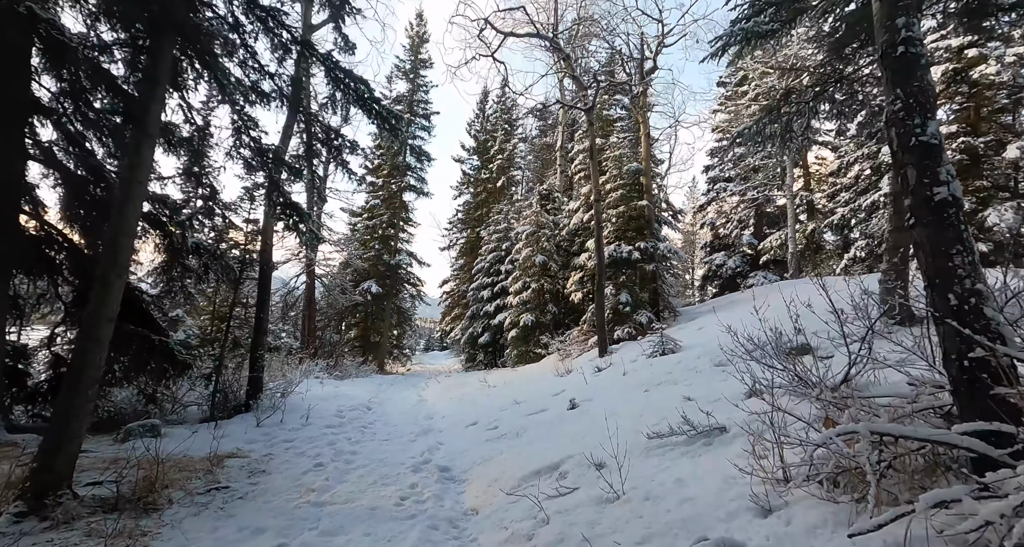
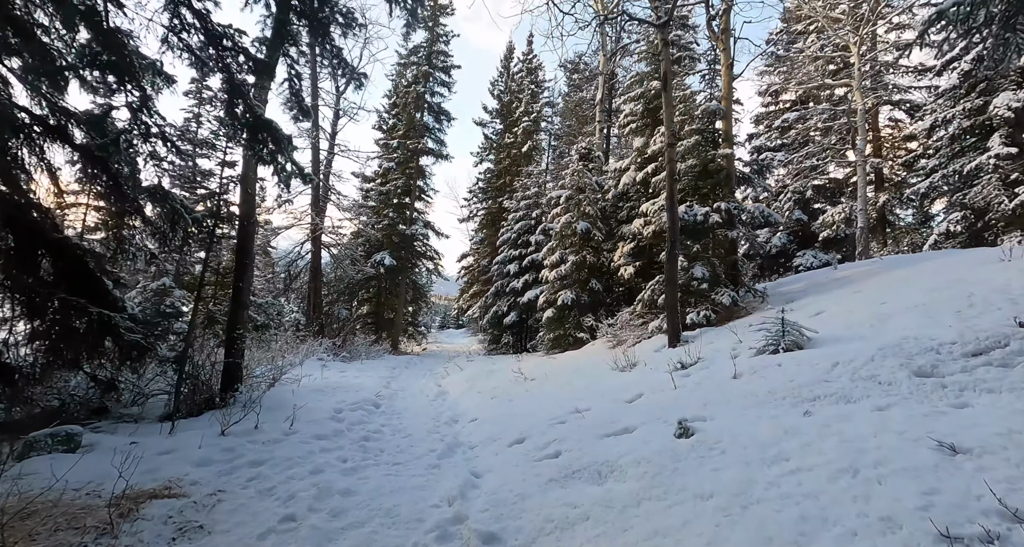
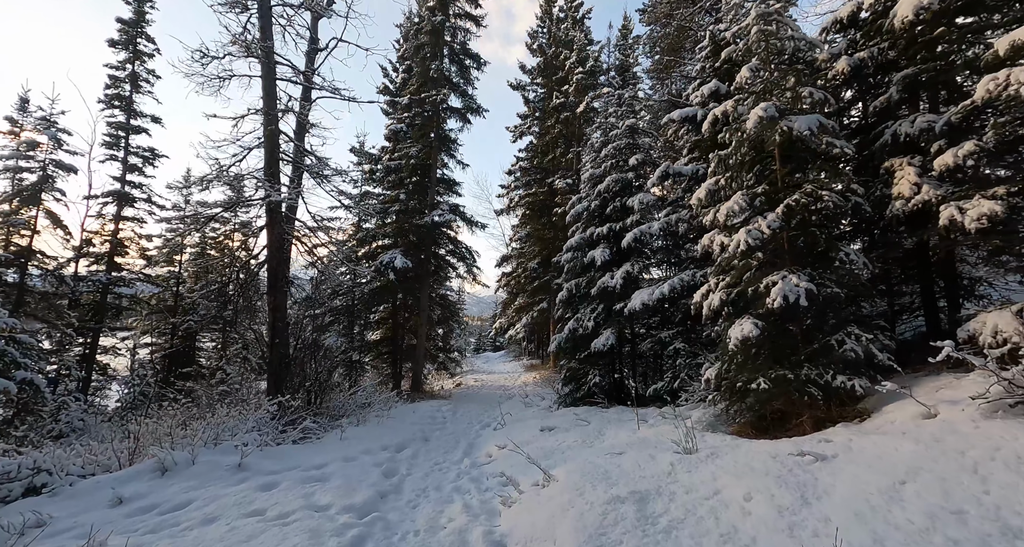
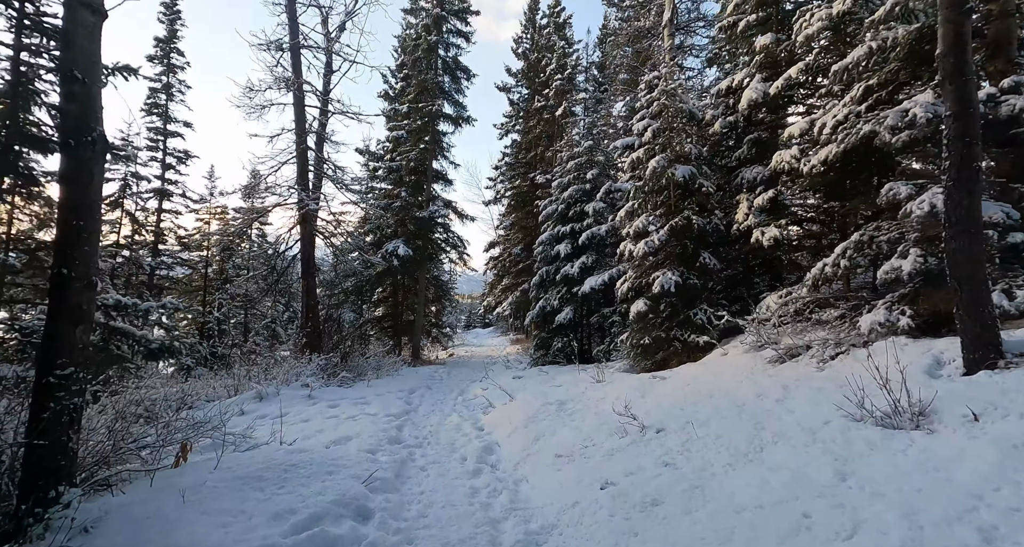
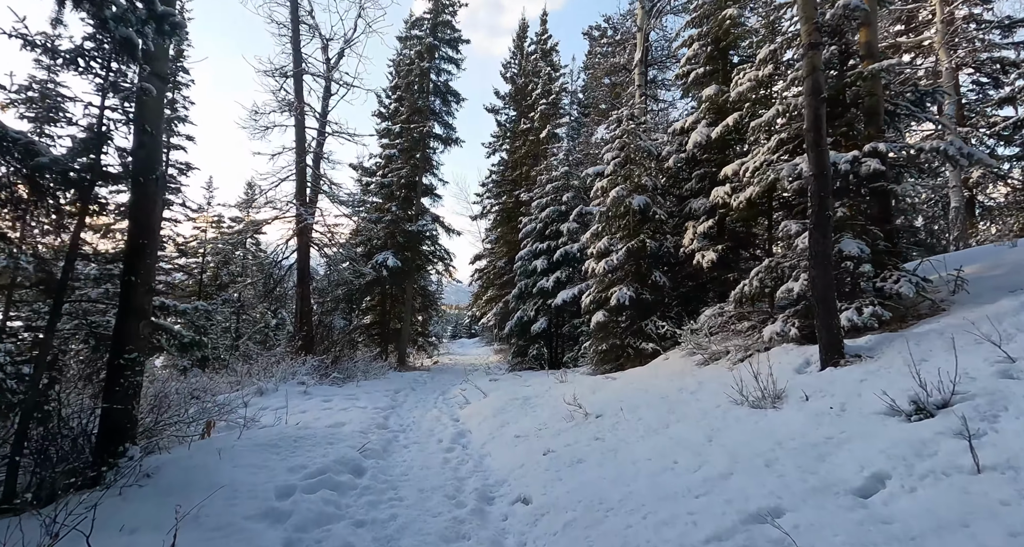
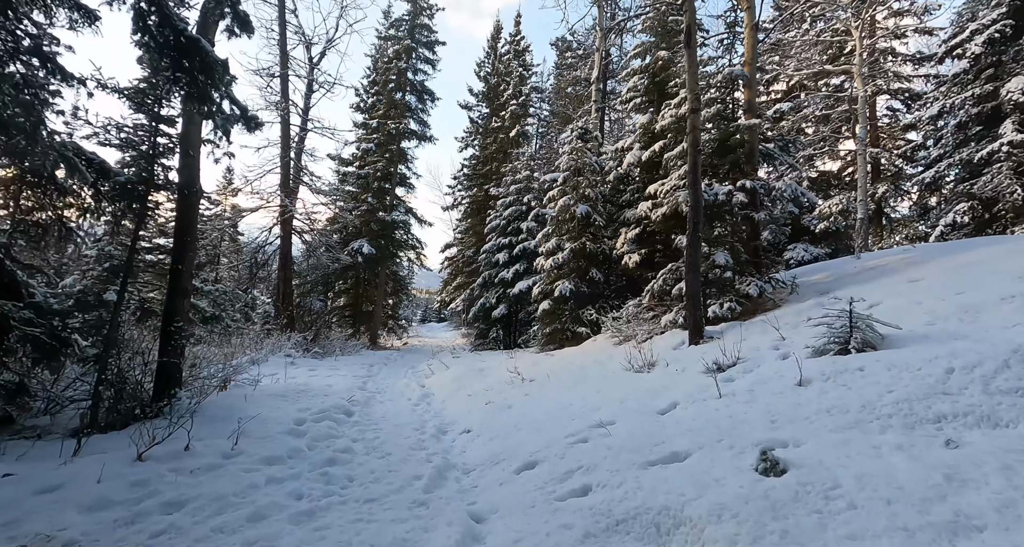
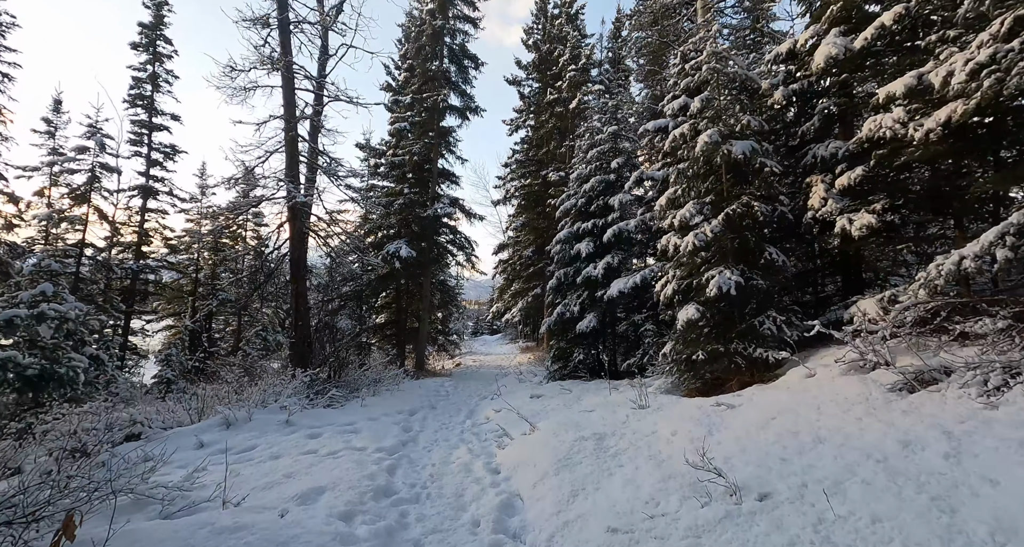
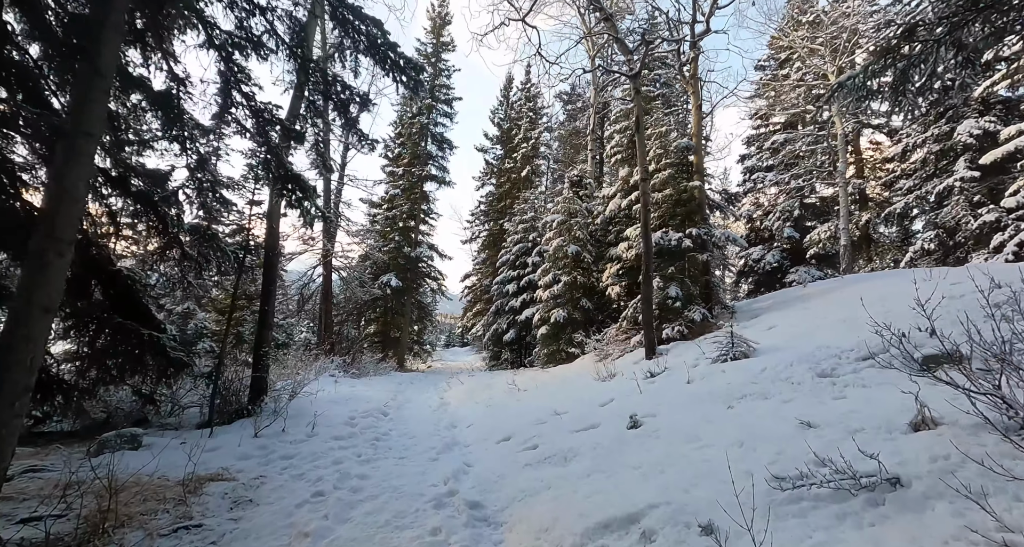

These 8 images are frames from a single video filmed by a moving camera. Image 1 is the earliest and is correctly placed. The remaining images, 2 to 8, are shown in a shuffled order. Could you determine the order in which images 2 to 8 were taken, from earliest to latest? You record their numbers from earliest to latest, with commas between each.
8, 2, 6, 5, 4, 7, 3
